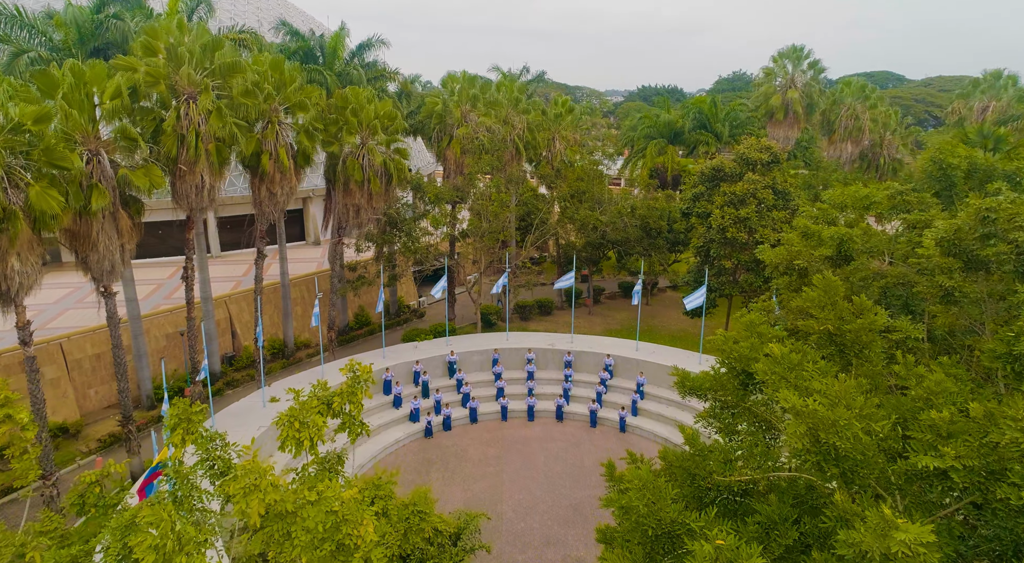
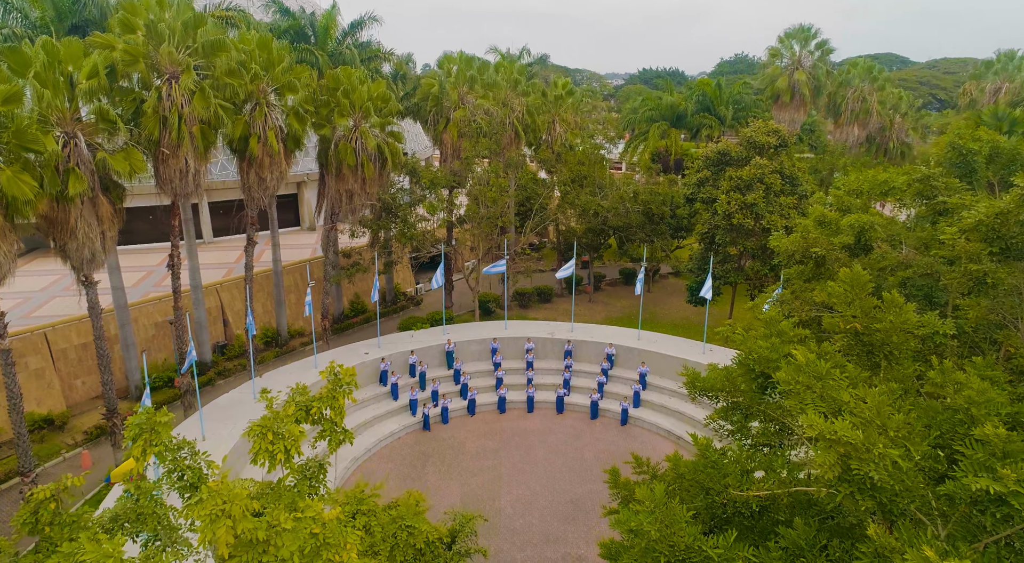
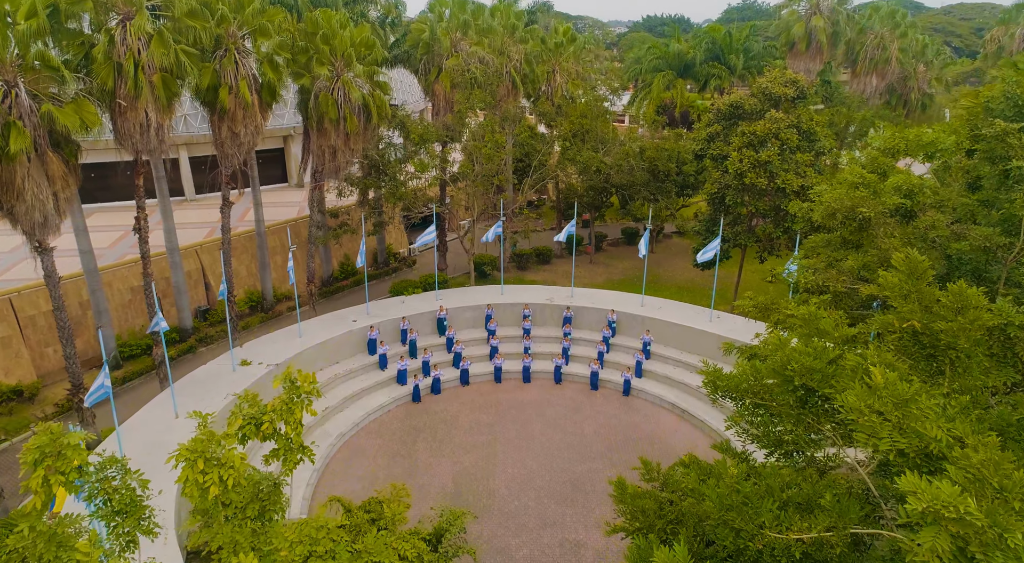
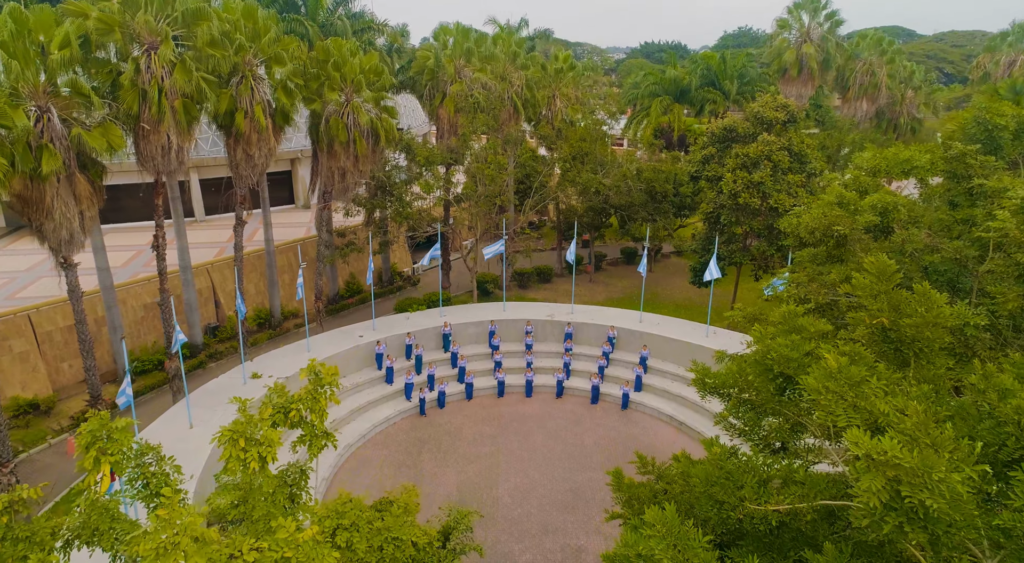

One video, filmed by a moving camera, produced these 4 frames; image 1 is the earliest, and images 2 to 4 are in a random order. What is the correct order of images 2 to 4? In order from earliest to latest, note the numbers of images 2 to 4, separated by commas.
2, 4, 3
